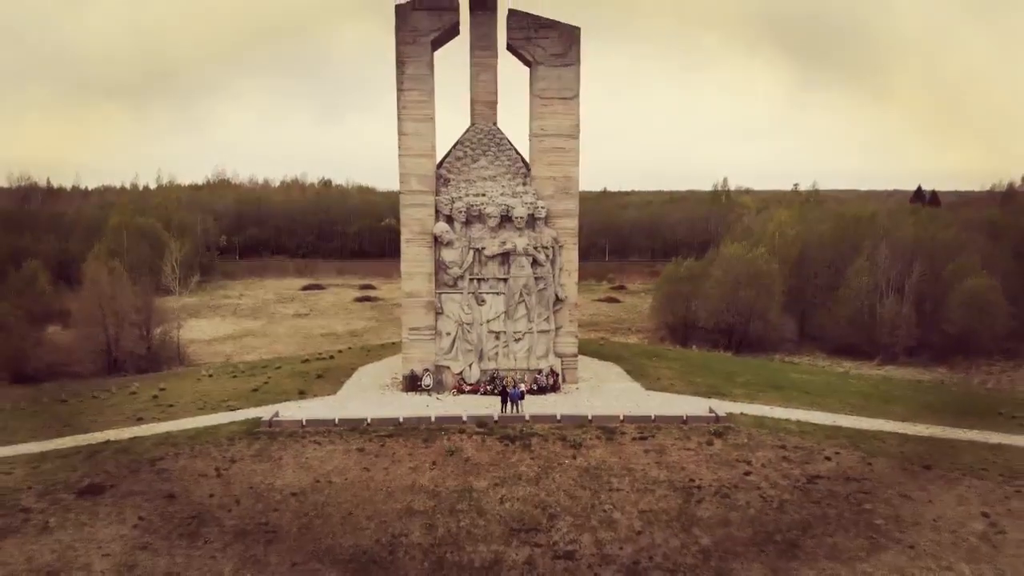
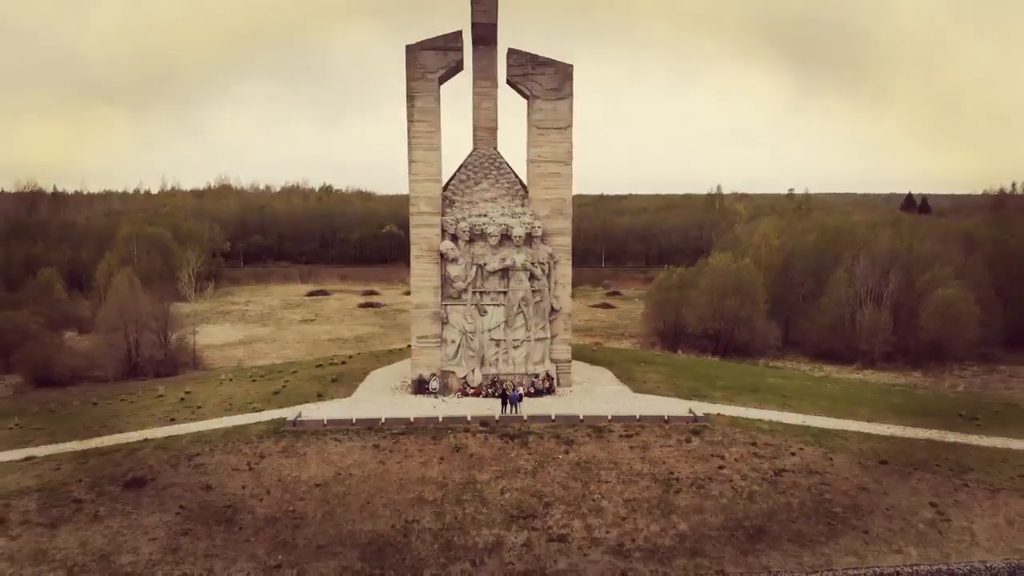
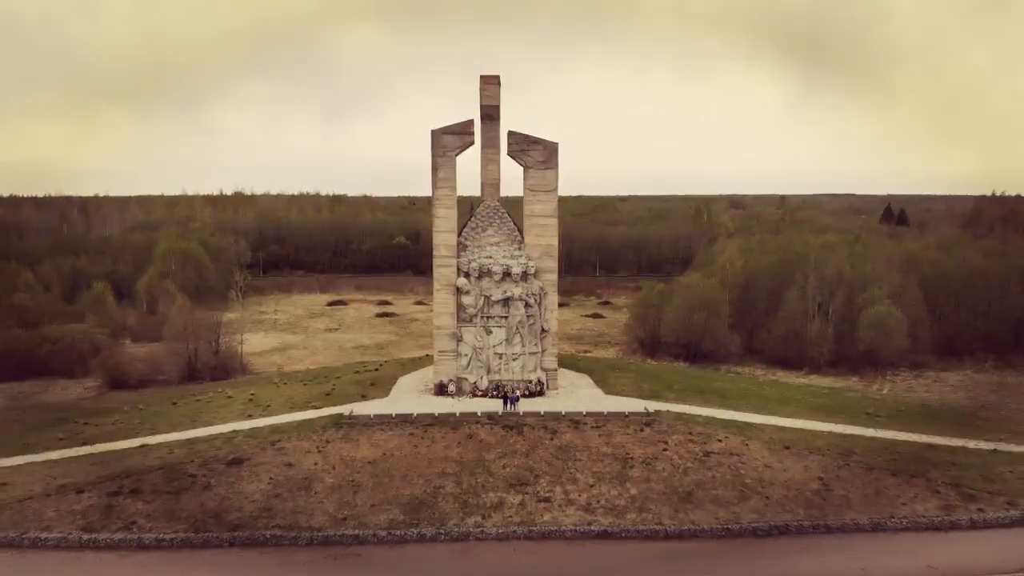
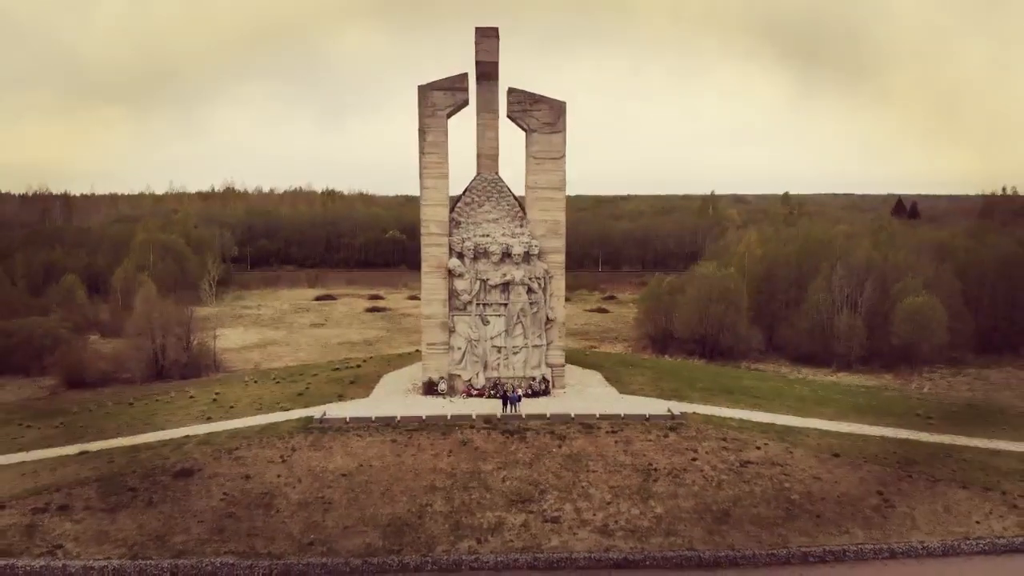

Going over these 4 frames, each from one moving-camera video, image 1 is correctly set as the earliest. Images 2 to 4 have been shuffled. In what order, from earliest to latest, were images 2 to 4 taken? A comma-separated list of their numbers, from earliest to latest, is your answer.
2, 4, 3
